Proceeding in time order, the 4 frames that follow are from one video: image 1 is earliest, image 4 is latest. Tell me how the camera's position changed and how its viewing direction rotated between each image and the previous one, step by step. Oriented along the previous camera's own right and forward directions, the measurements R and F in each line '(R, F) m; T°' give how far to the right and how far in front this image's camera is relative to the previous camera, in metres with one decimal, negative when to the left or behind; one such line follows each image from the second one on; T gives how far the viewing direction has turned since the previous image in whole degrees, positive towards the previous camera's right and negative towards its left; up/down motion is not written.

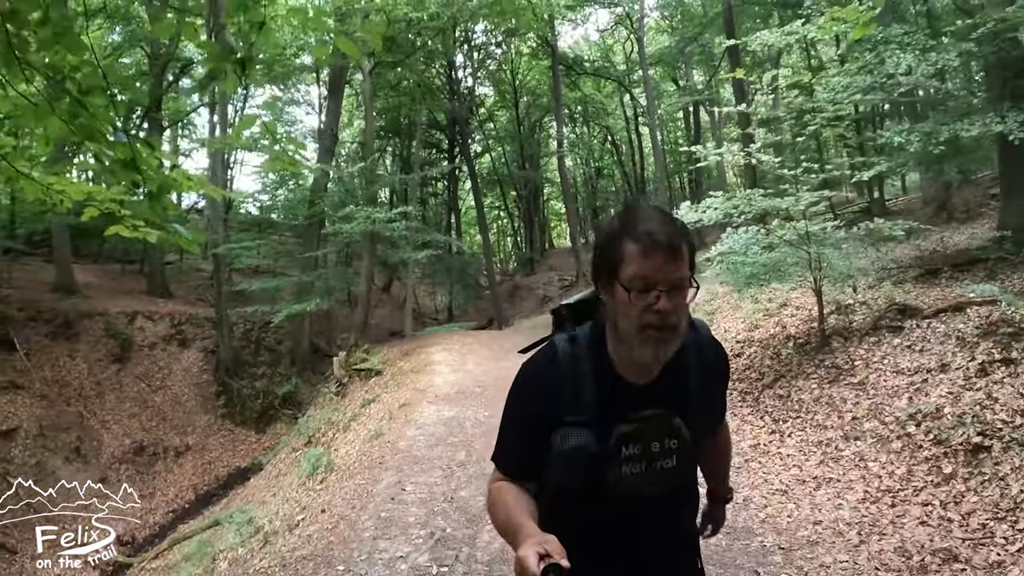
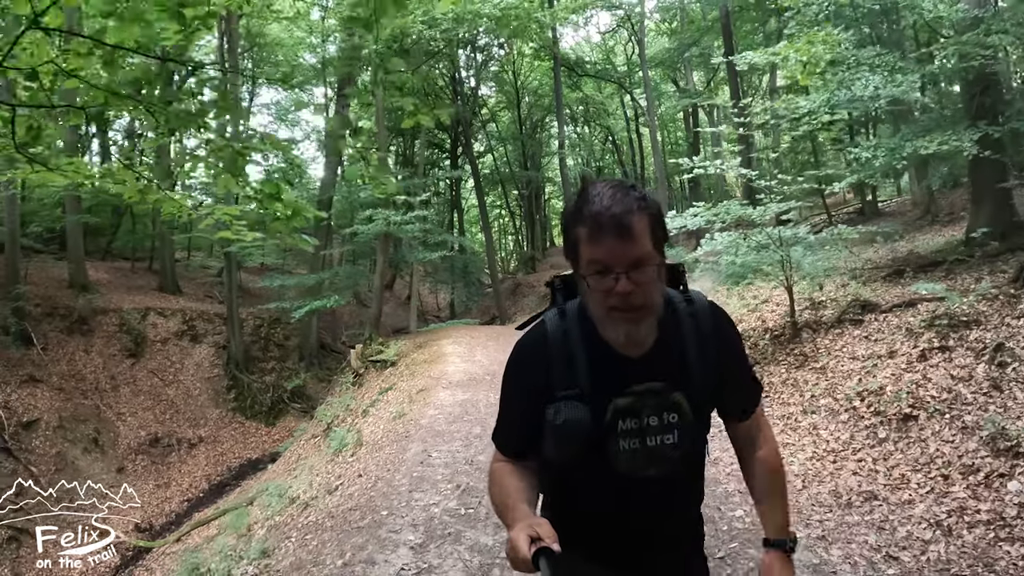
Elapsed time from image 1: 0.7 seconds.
(-0.1, -0.5) m; 0°
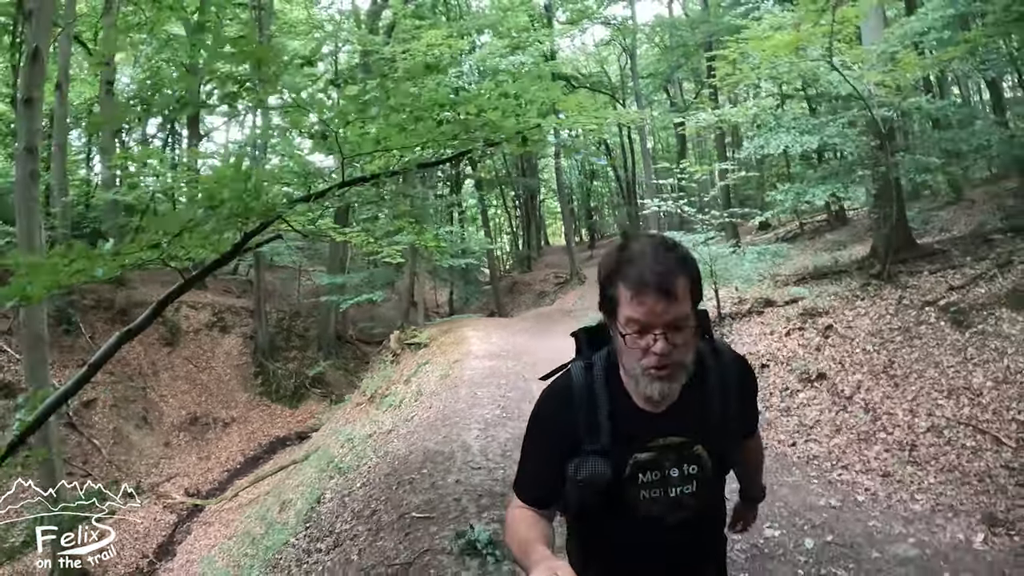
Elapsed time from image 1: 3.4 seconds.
(-0.2, -1.9) m; 0°
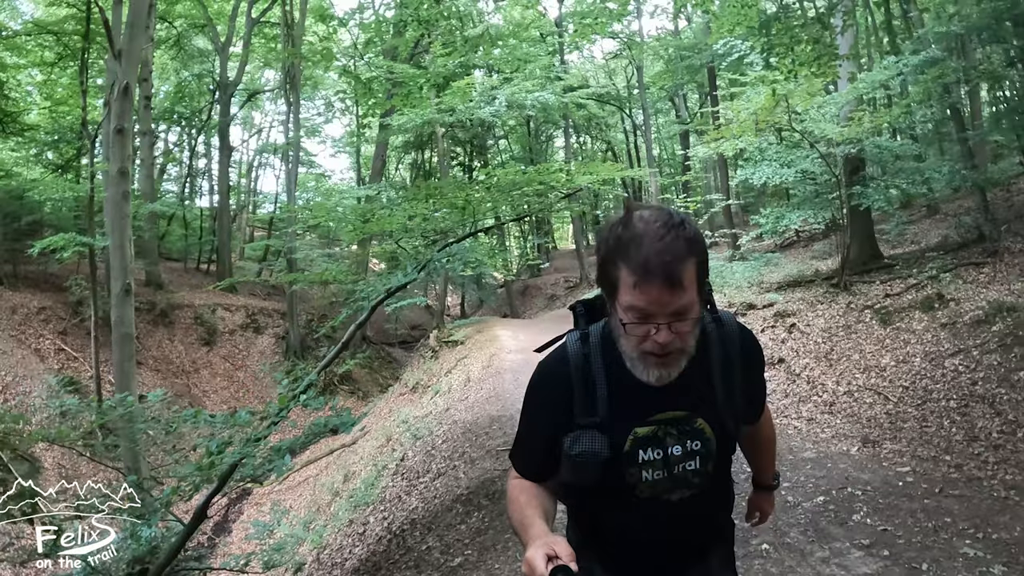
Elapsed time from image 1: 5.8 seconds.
(-0.3, -1.5) m; 0°
